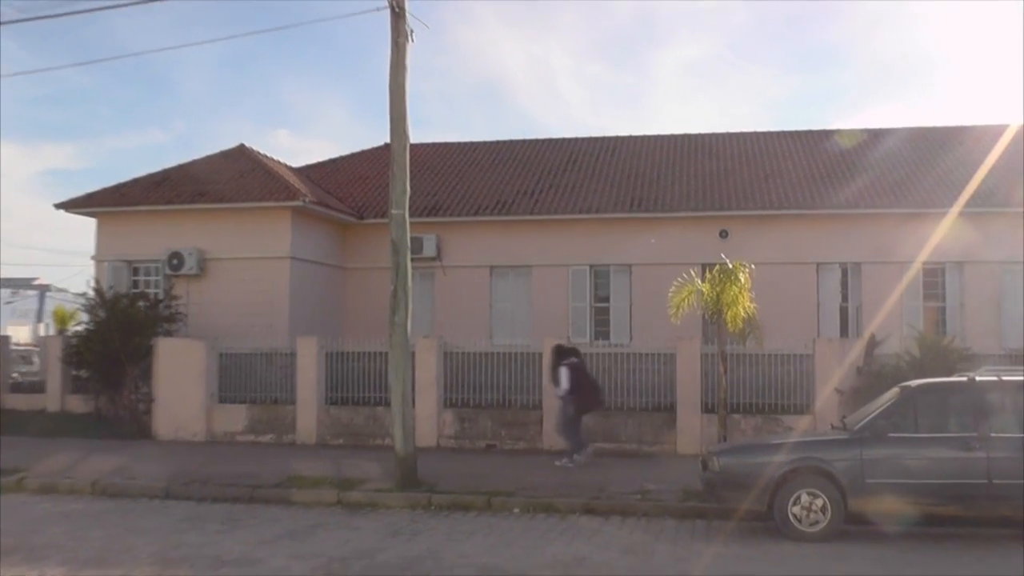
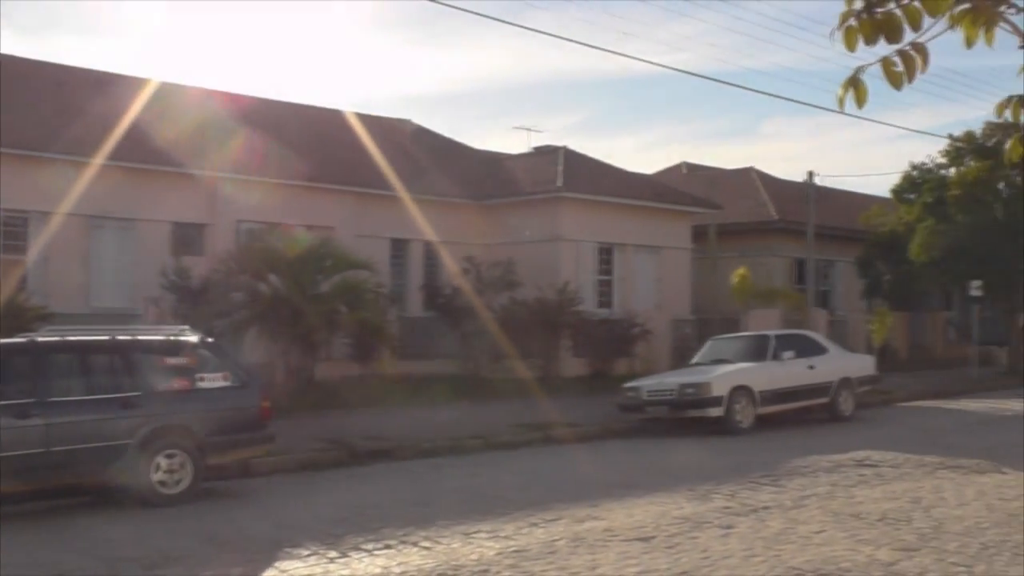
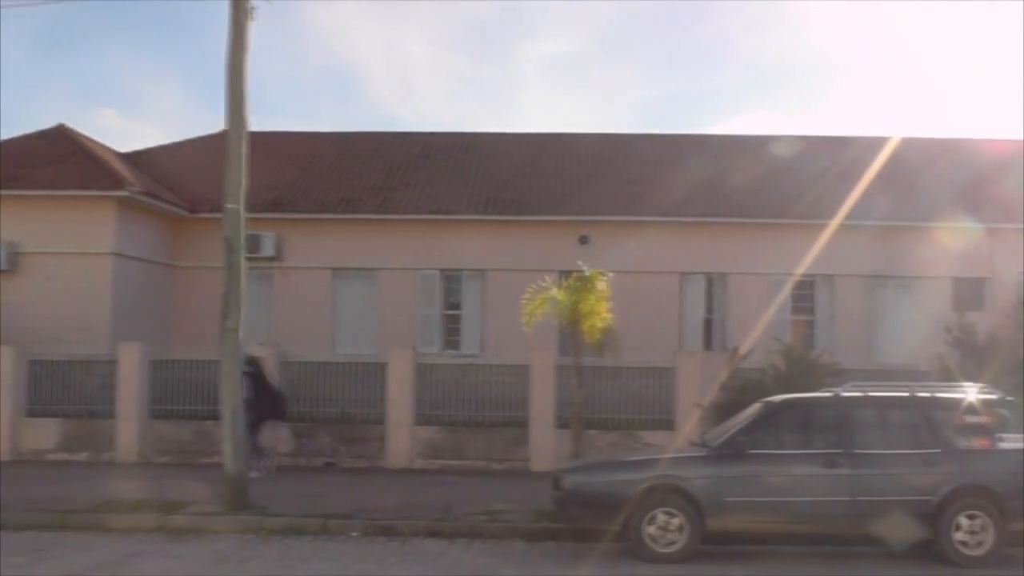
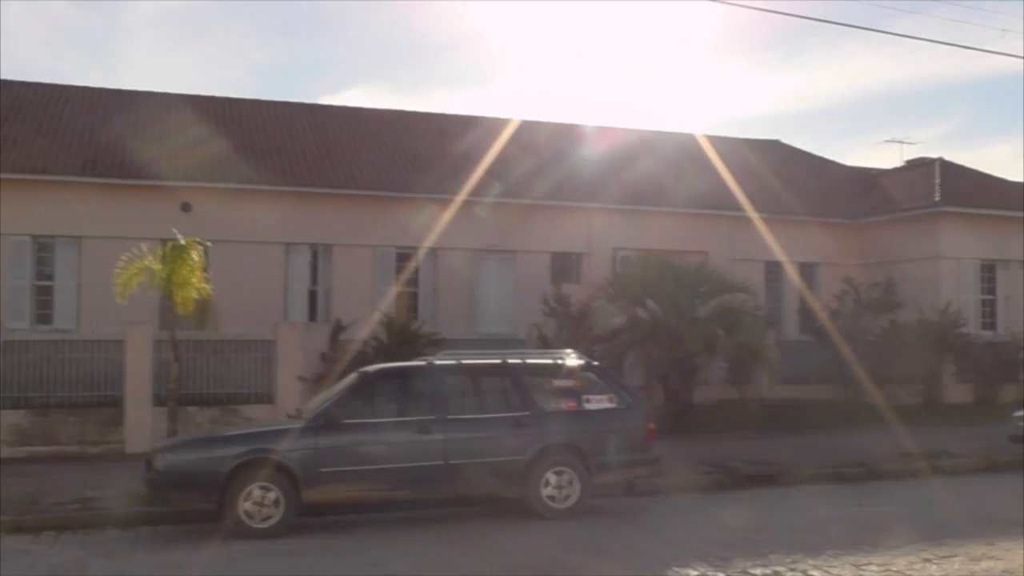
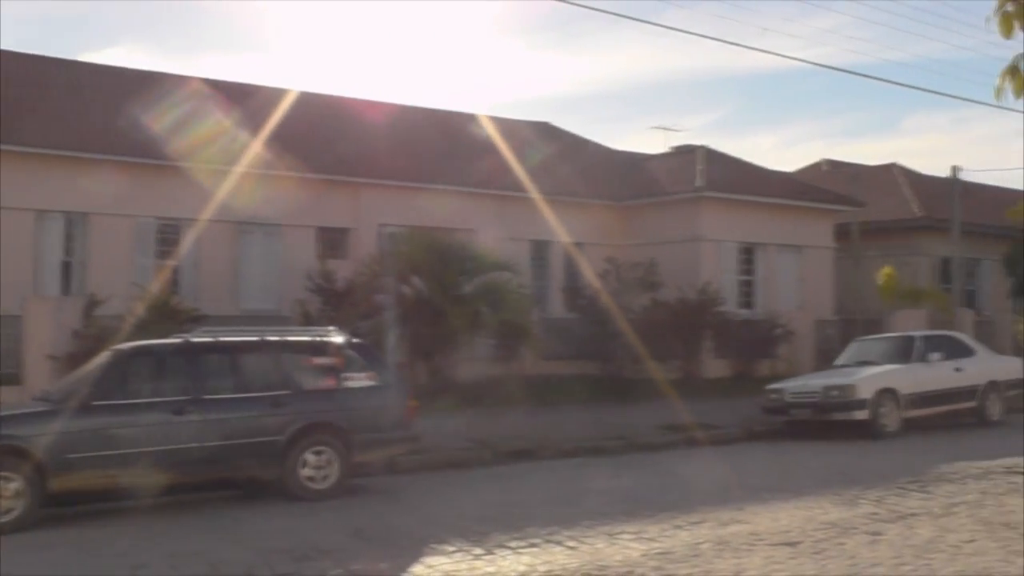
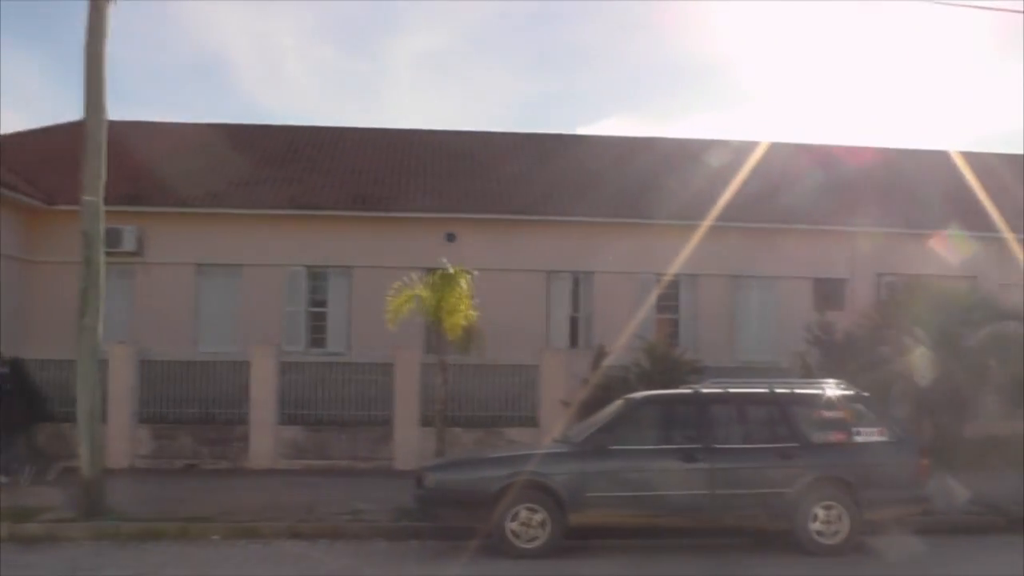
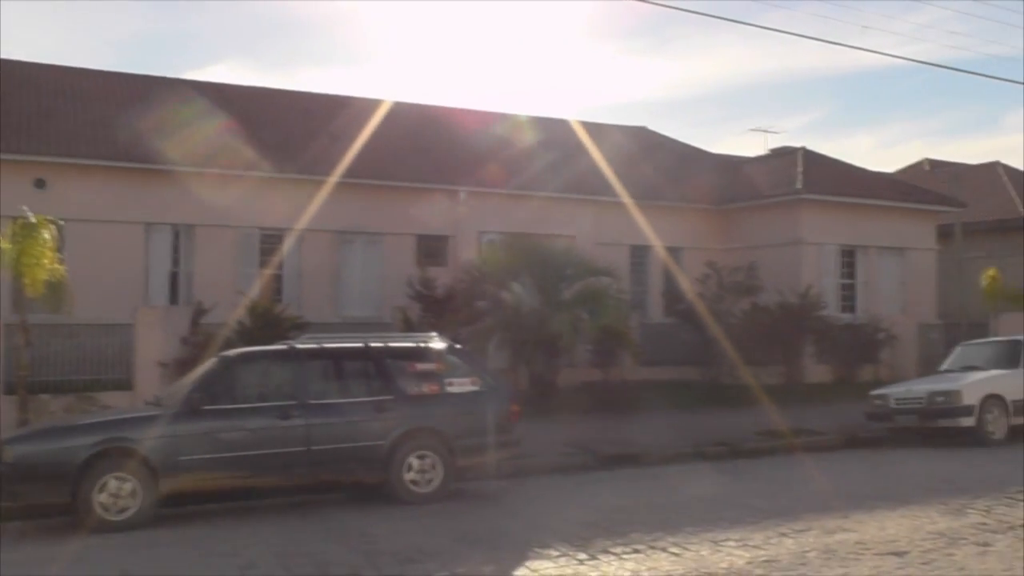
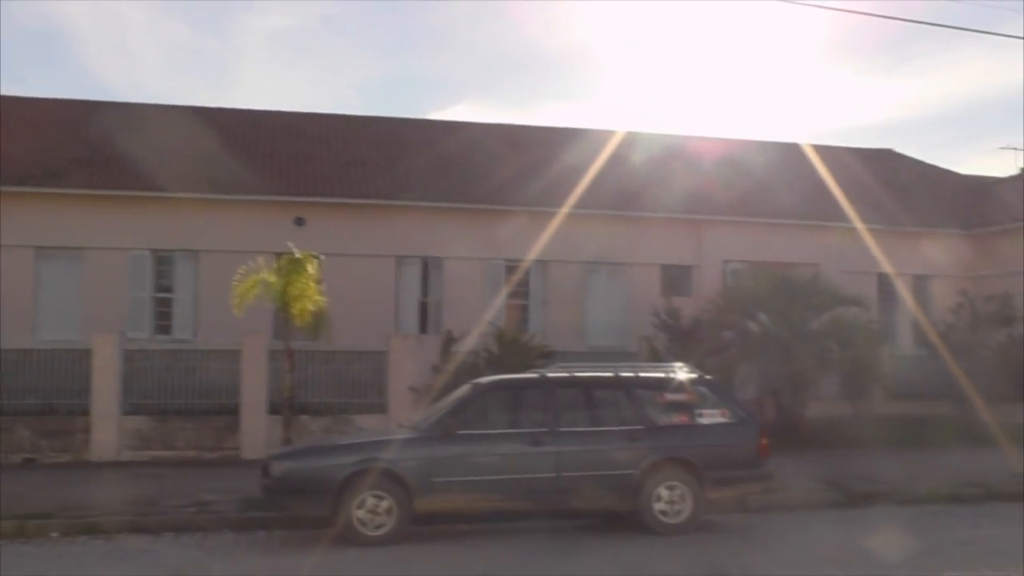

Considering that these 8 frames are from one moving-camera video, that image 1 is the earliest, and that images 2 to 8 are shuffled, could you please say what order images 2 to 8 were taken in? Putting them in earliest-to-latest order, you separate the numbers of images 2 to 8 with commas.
3, 6, 8, 4, 7, 5, 2
